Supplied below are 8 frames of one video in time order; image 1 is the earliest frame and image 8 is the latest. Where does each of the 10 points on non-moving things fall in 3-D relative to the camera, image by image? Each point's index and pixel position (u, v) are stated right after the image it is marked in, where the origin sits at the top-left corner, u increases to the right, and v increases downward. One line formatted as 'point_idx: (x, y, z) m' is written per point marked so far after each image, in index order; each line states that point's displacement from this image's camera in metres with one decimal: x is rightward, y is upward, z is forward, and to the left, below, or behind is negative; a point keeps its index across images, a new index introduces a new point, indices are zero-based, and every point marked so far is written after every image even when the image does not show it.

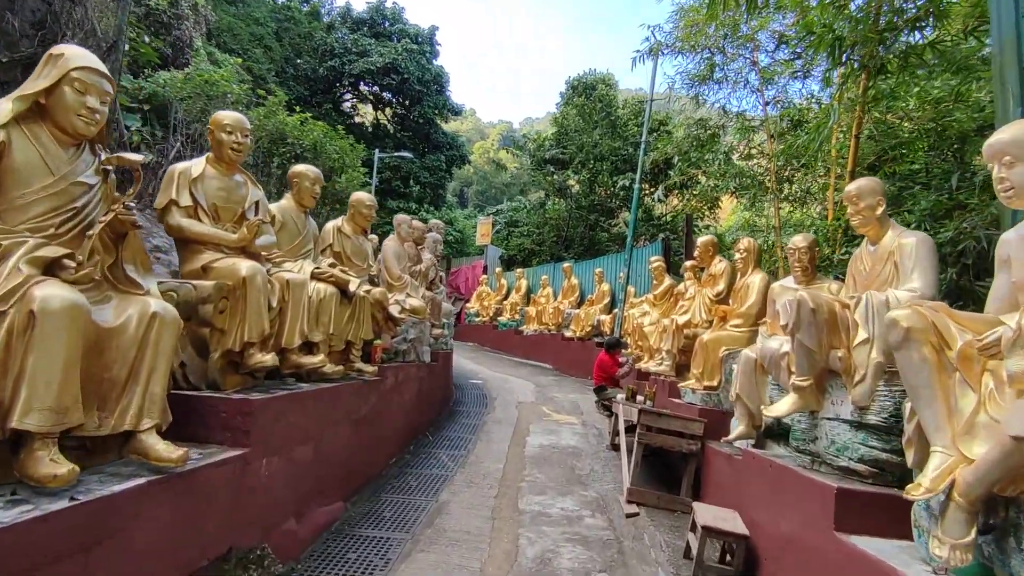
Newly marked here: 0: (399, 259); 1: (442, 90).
0: (-1.1, +0.3, +6.2) m
1: (-2.3, +6.3, +20.1) m
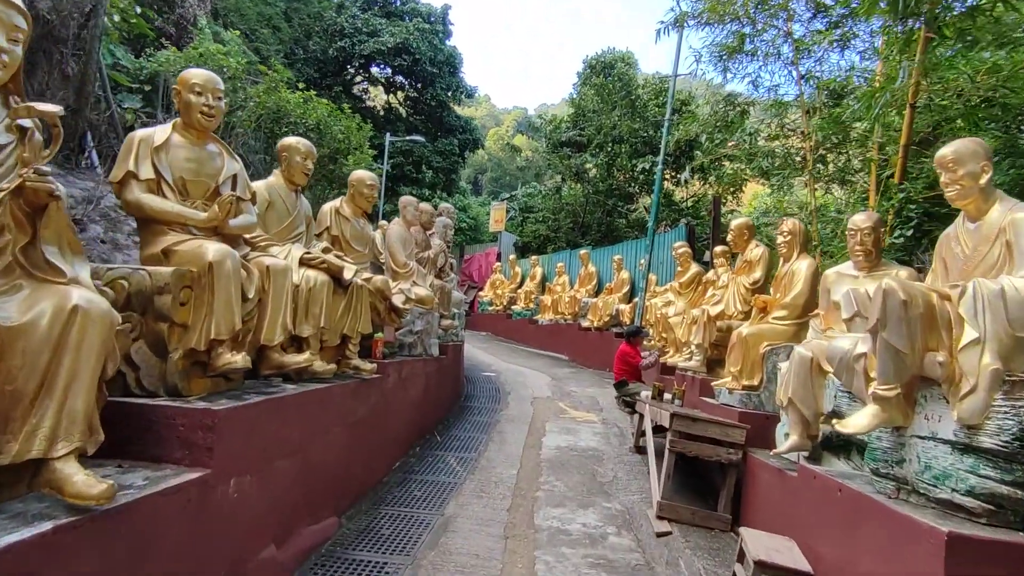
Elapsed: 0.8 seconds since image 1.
0: (-1.0, +0.4, +5.8) m
1: (-1.8, +6.7, +19.5) m
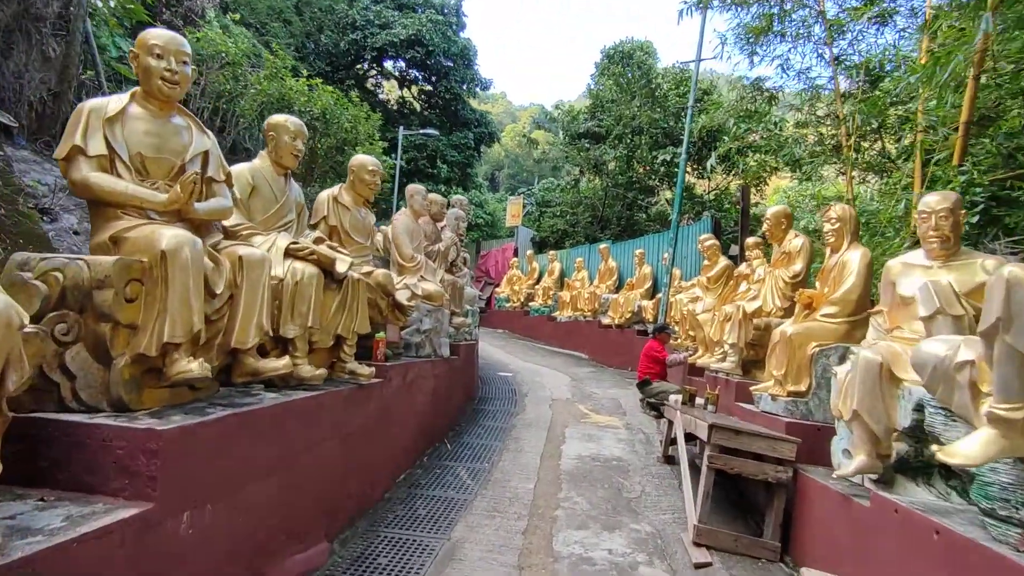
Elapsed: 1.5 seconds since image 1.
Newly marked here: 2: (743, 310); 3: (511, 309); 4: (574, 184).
0: (-0.9, +0.4, +5.3) m
1: (-1.3, +6.8, +19.1) m
2: (+1.8, -0.2, +4.8) m
3: (-0.1, -0.5, +15.6) m
4: (+1.6, +2.7, +16.4) m
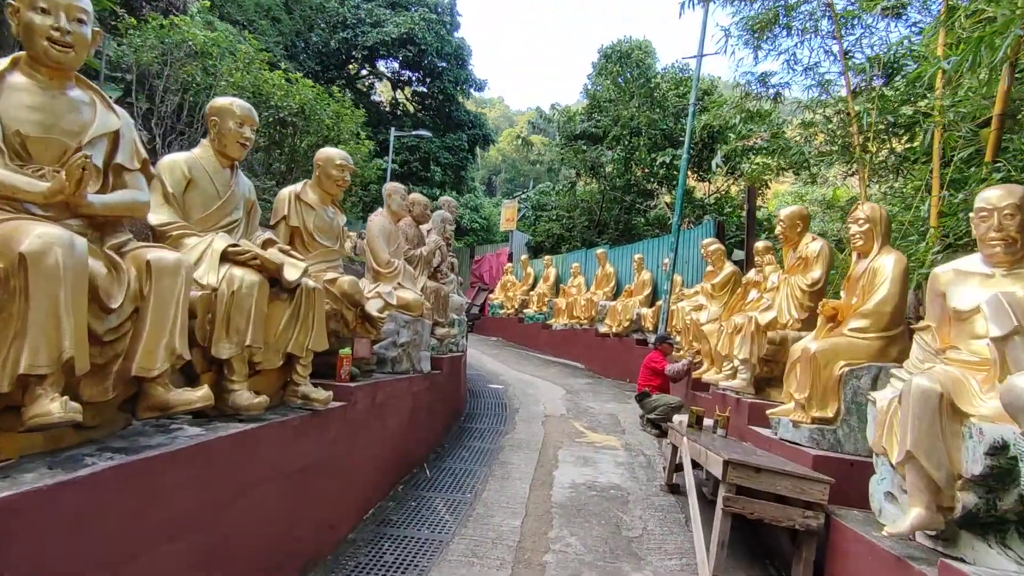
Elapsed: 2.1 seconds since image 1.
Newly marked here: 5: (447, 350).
0: (-0.9, +0.4, +4.9) m
1: (-1.4, +6.7, +18.7) m
2: (+1.7, -0.2, +4.3) m
3: (-0.2, -0.7, +15.1) m
4: (+1.5, +2.5, +15.9) m
5: (-0.6, -0.6, +5.6) m
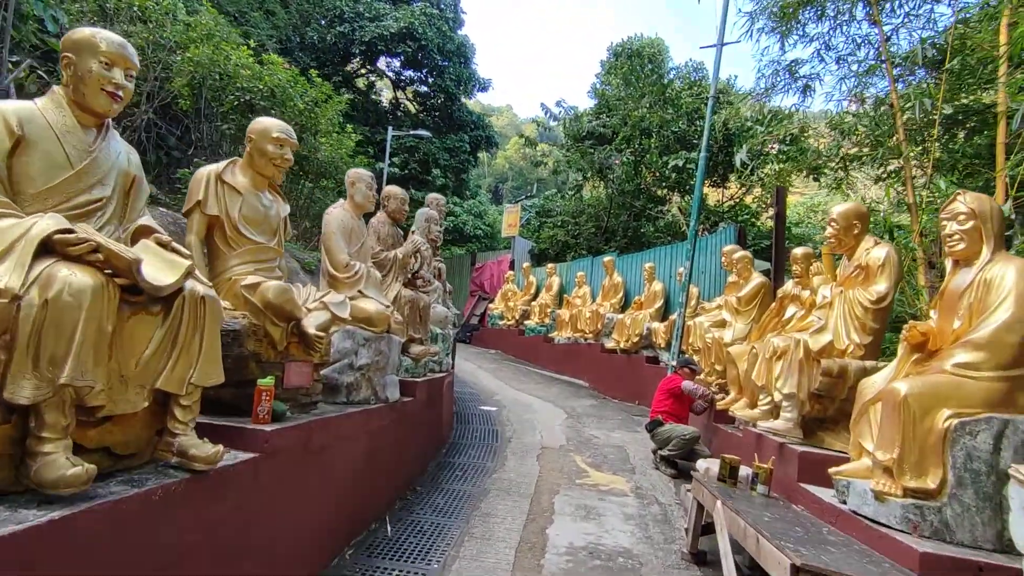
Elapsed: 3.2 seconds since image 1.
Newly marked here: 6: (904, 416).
0: (-1.0, +0.3, +4.0) m
1: (-1.3, +6.4, +17.9) m
2: (+1.6, -0.3, +3.4) m
3: (-0.2, -0.9, +14.2) m
4: (+1.6, +2.3, +15.1) m
5: (-0.7, -0.6, +4.7) m
6: (+1.4, -0.5, +2.3) m
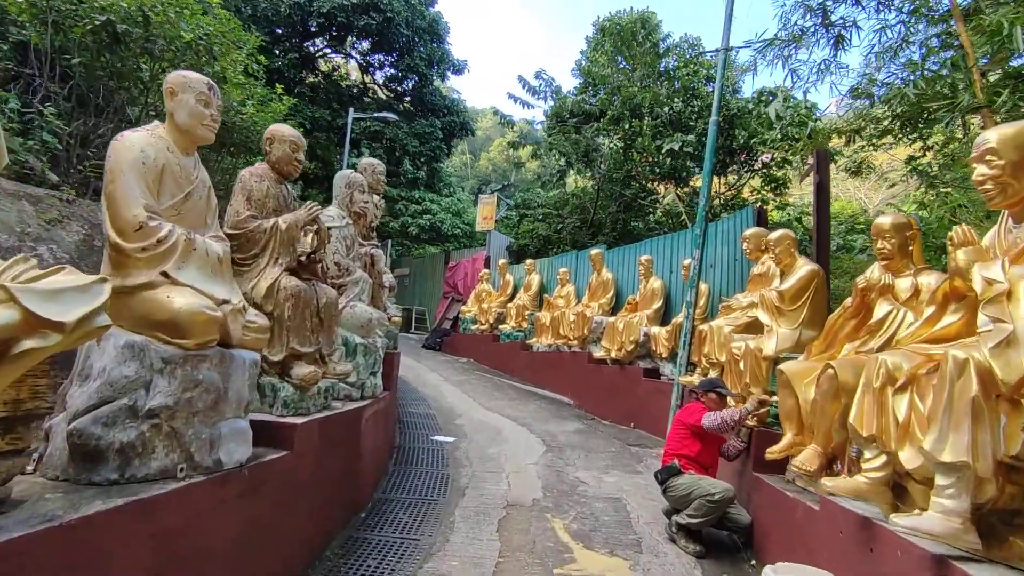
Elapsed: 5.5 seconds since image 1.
0: (-1.3, +0.4, +2.3) m
1: (-1.9, +6.4, +16.3) m
2: (+1.3, -0.2, +1.8) m
3: (-0.7, -0.9, +12.6) m
4: (+1.0, +2.3, +13.5) m
5: (-0.9, -0.6, +3.1) m
6: (+1.2, -0.4, +0.7) m
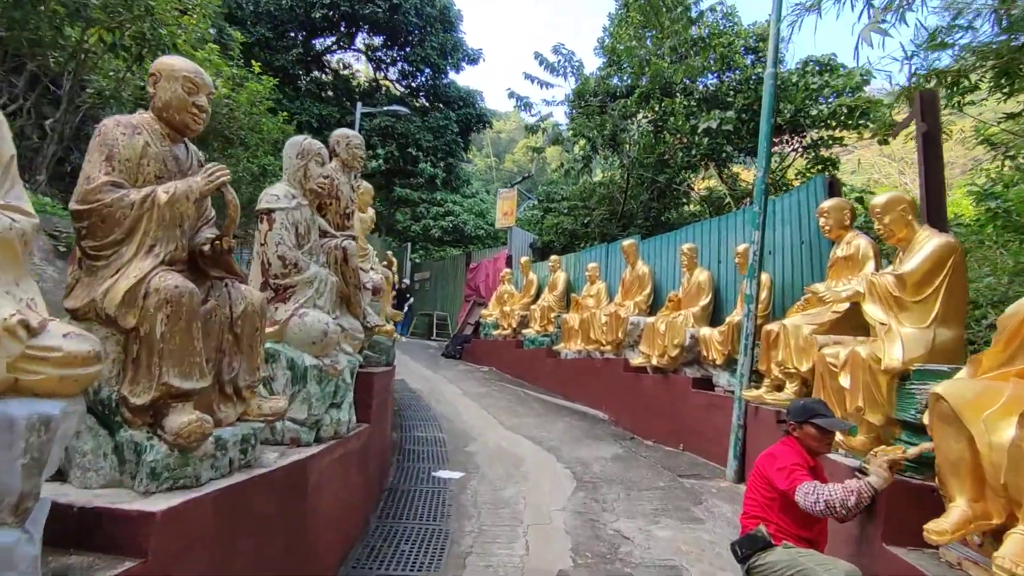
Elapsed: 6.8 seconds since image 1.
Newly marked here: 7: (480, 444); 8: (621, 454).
0: (-1.3, +0.4, +1.3) m
1: (-1.5, +6.3, +15.3) m
2: (+1.3, -0.2, +0.7) m
3: (-0.2, -0.9, +11.5) m
4: (+1.4, +2.3, +12.3) m
5: (-0.9, -0.6, +2.0) m
6: (+1.1, -0.3, -0.4) m
7: (-0.3, -1.4, +5.7) m
8: (+0.9, -1.4, +5.4) m
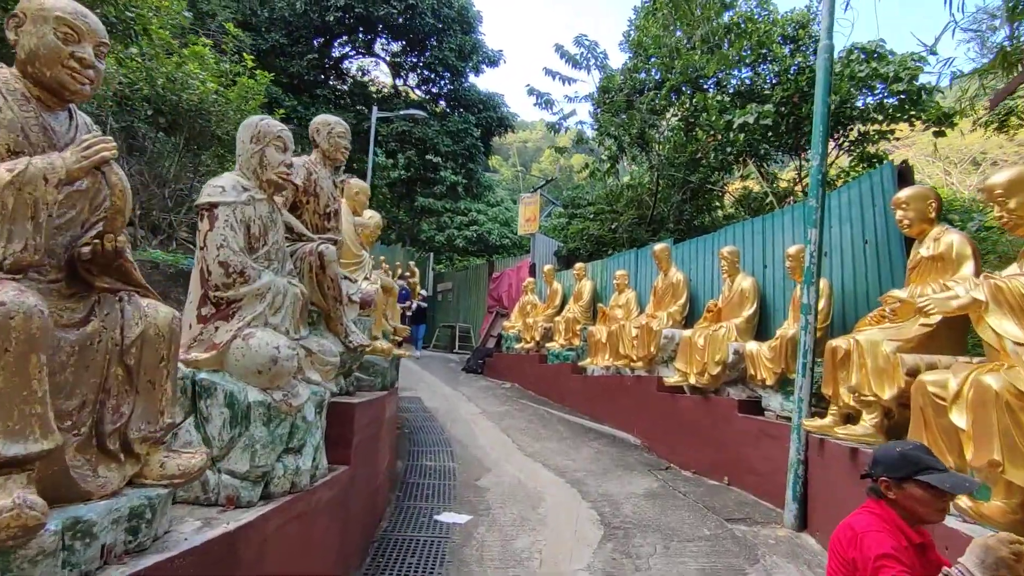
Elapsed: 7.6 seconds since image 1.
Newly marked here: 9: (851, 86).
0: (-1.4, +0.4, +0.7) m
1: (-1.0, +6.0, +14.8) m
2: (+1.2, -0.2, -0.1) m
3: (+0.2, -1.1, +10.8) m
4: (+1.8, +2.1, +11.6) m
5: (-0.9, -0.6, +1.4) m
6: (+1.0, -0.3, -1.2) m
7: (-0.1, -1.5, +5.0) m
8: (+1.1, -1.5, +4.6) m
9: (+4.8, +2.8, +8.9) m
